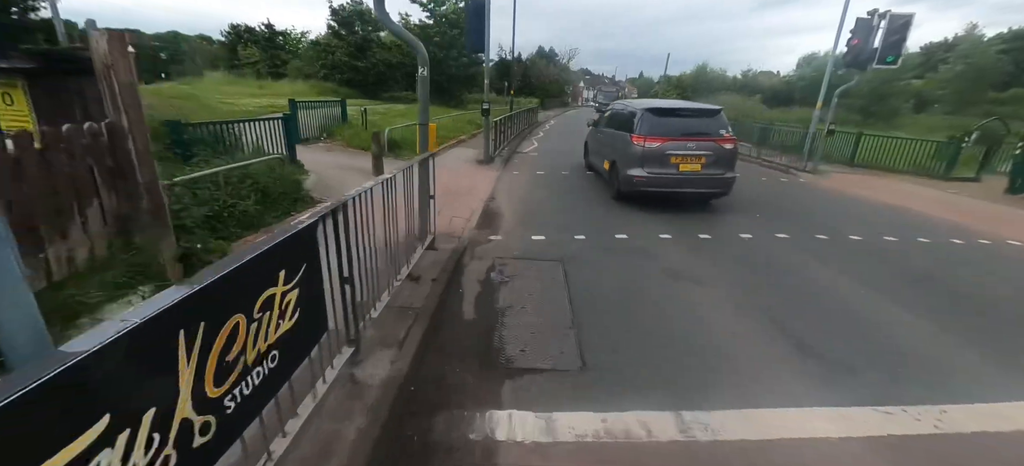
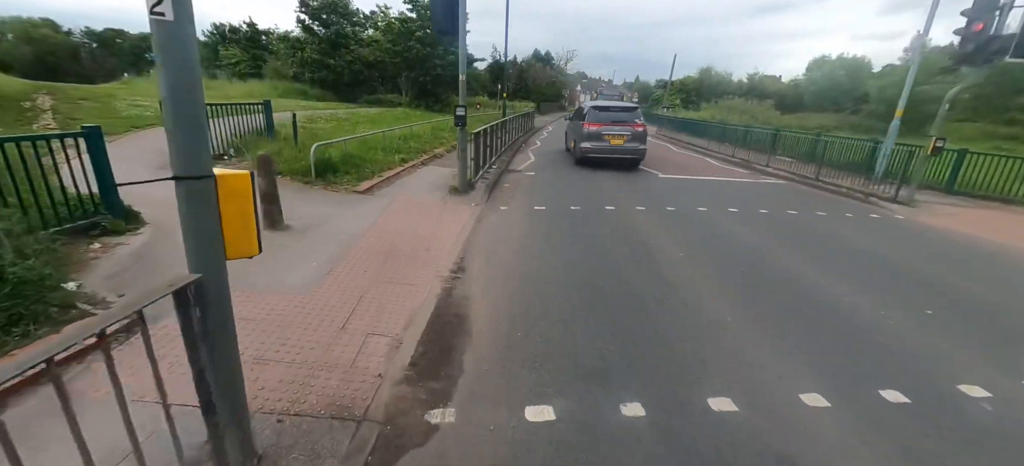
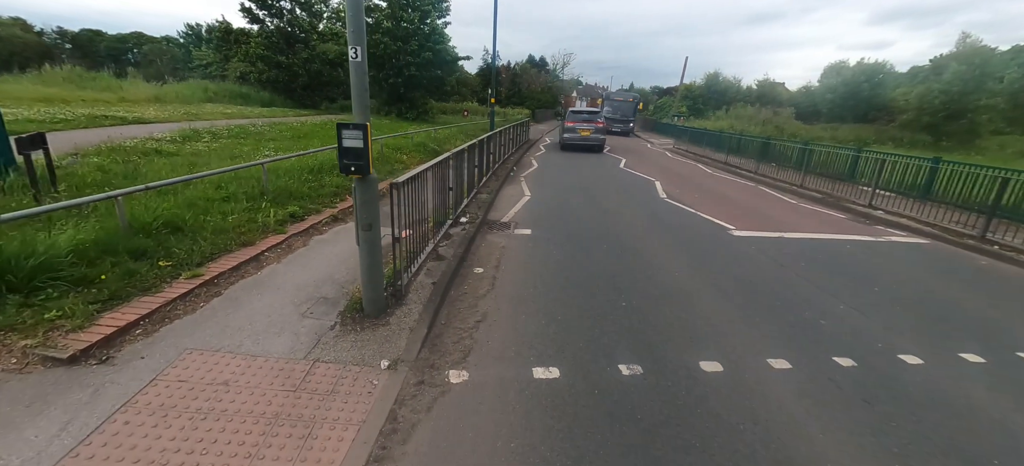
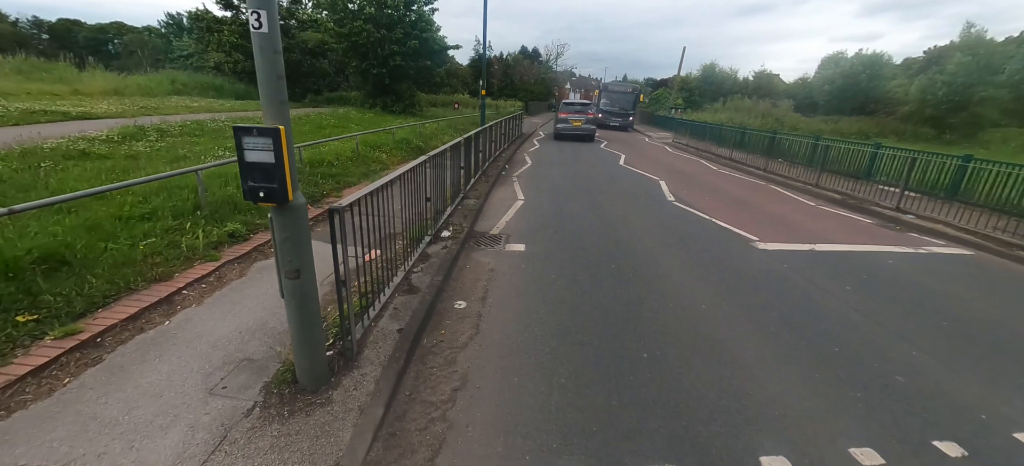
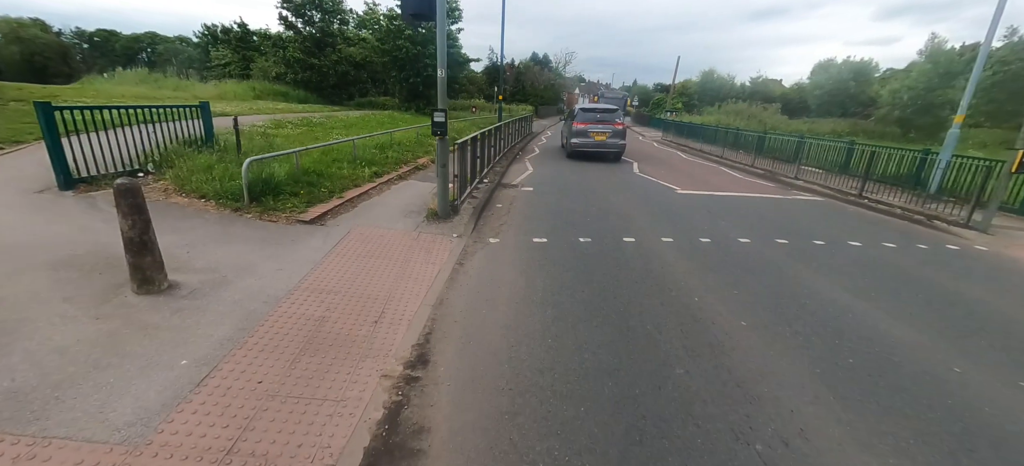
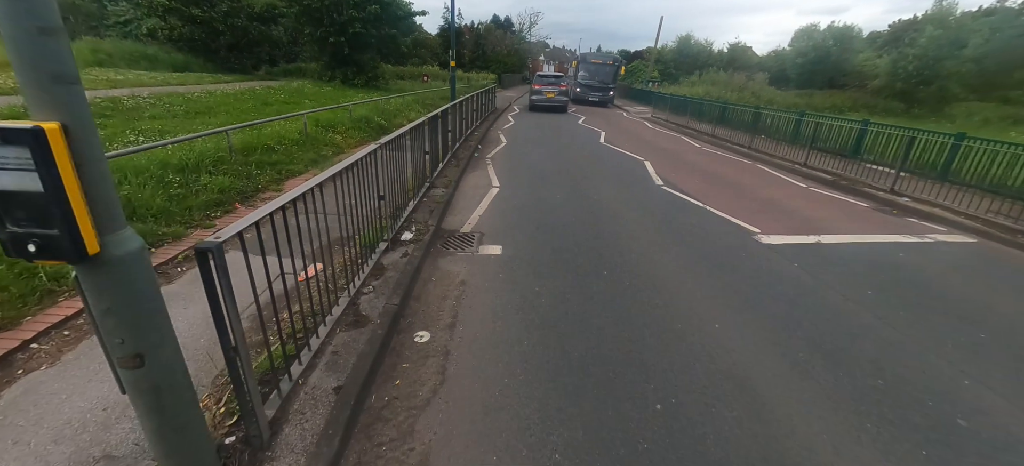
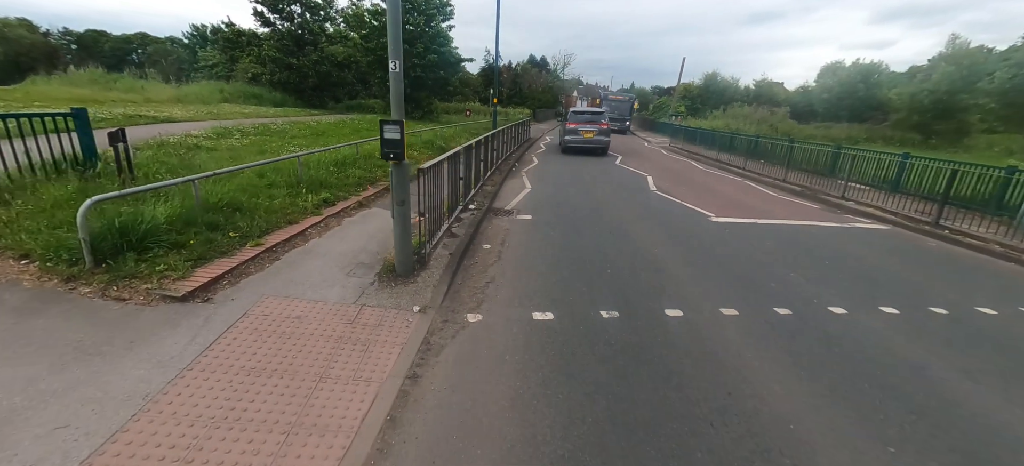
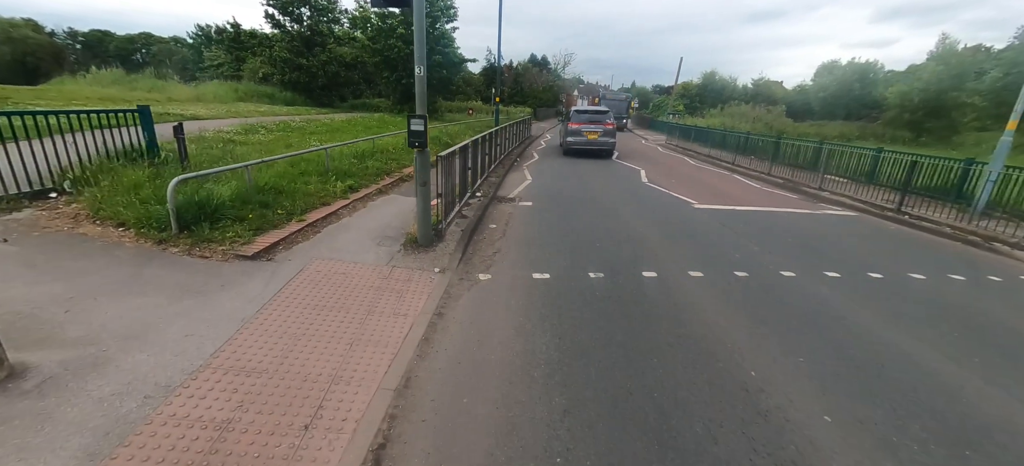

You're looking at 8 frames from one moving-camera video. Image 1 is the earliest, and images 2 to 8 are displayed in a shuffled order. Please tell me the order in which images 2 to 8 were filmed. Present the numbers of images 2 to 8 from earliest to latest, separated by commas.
2, 5, 8, 7, 3, 4, 6
